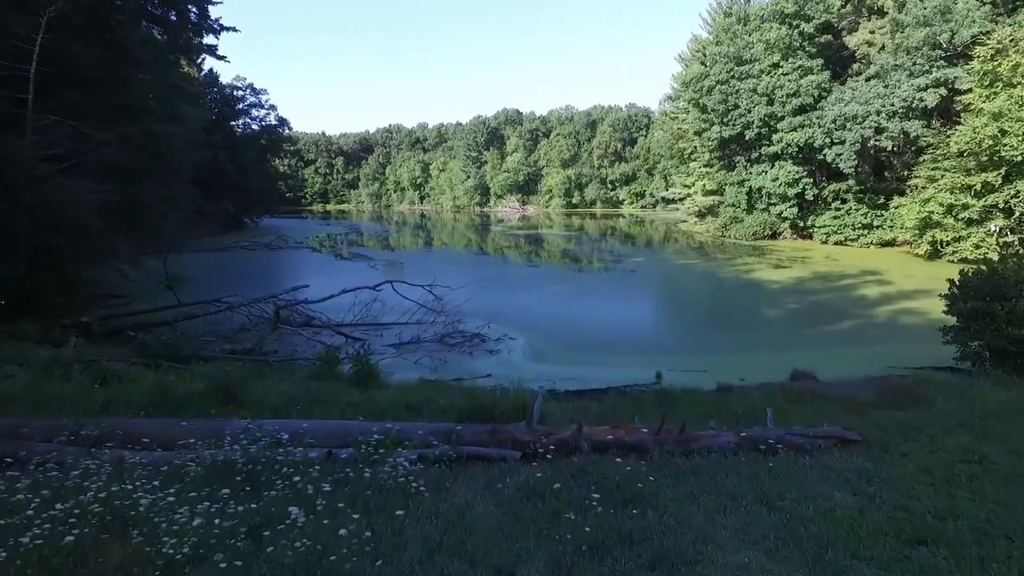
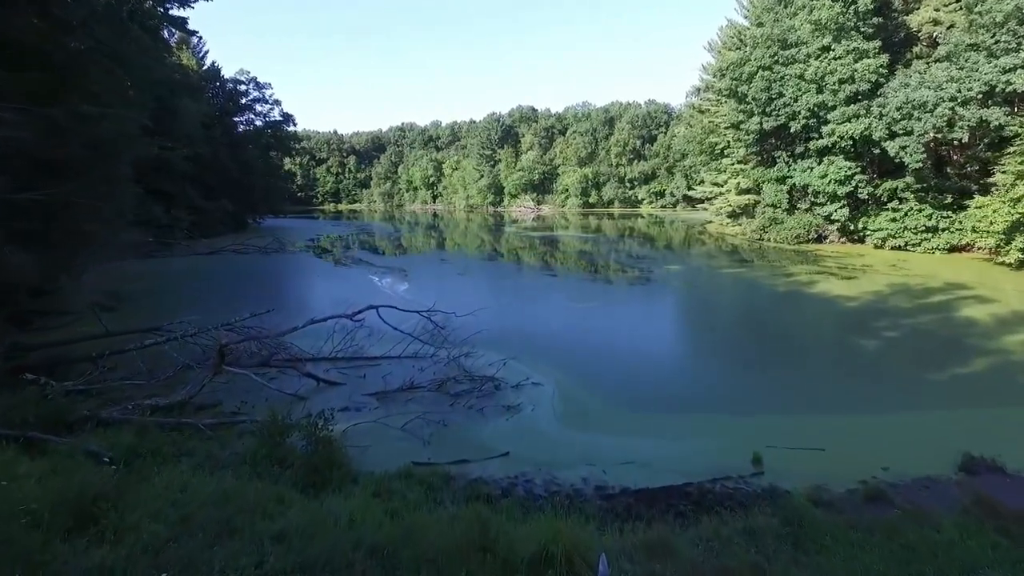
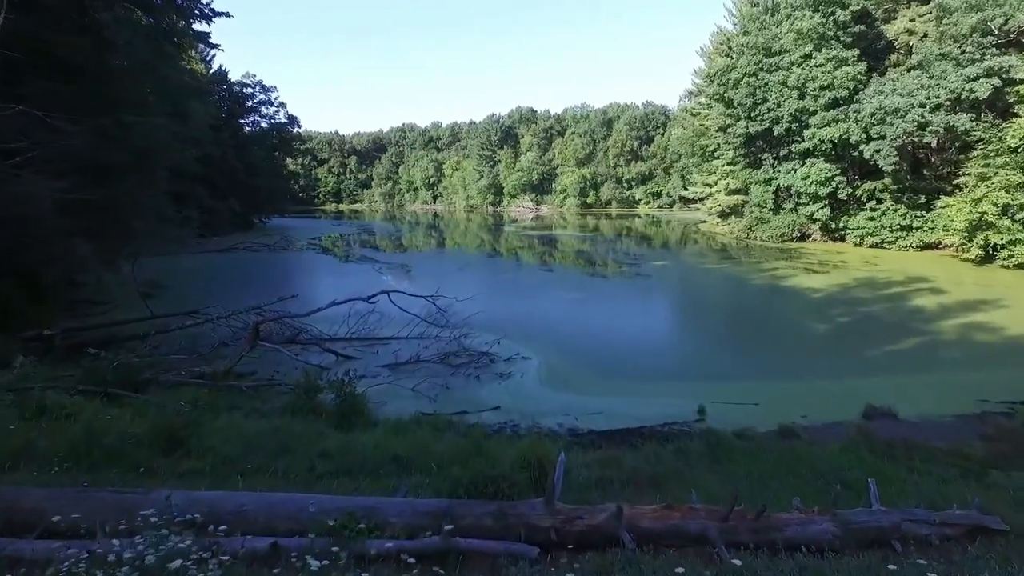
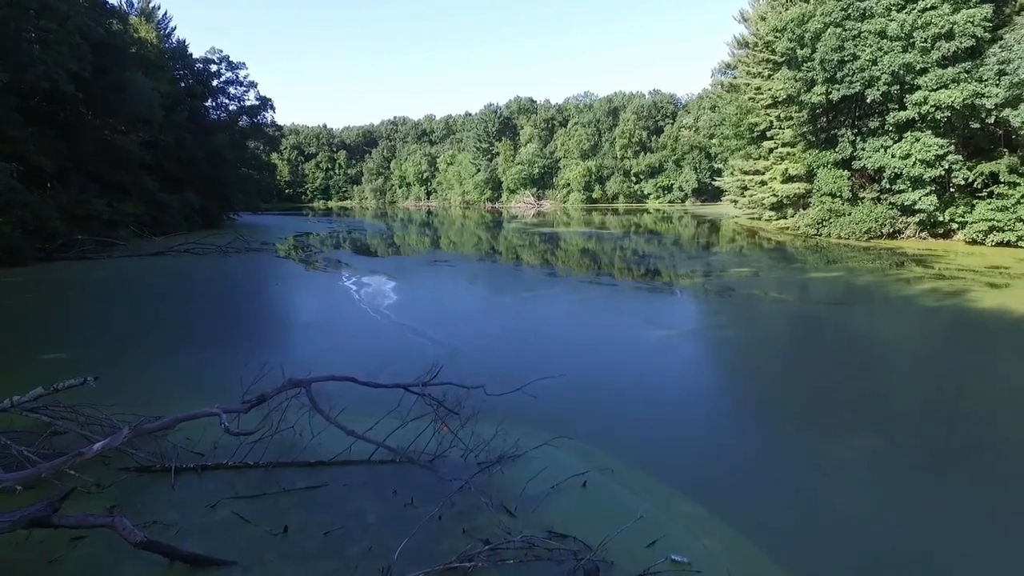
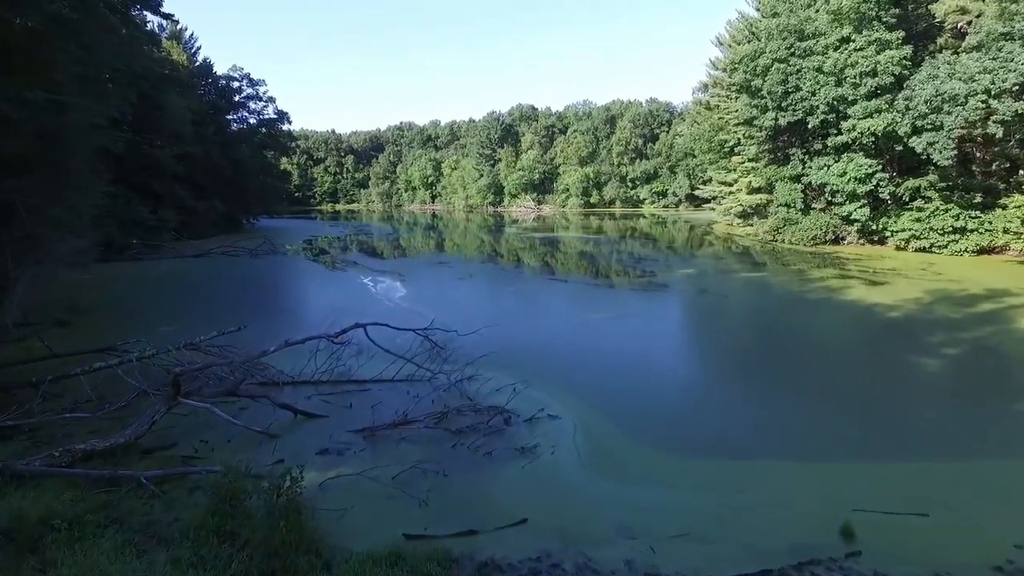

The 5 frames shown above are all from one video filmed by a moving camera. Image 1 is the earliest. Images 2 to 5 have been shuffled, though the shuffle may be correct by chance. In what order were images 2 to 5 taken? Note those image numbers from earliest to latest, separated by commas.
3, 2, 5, 4
